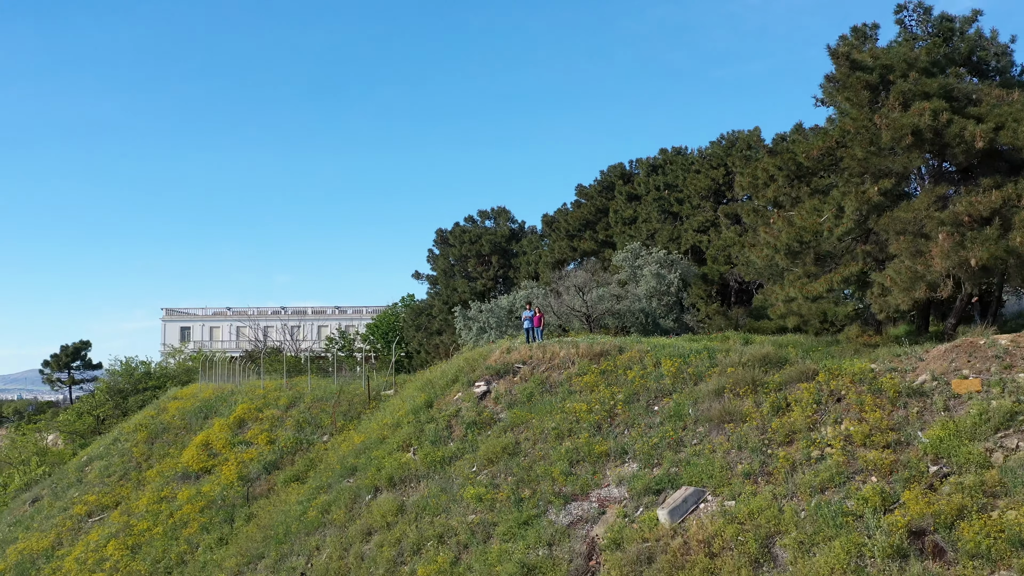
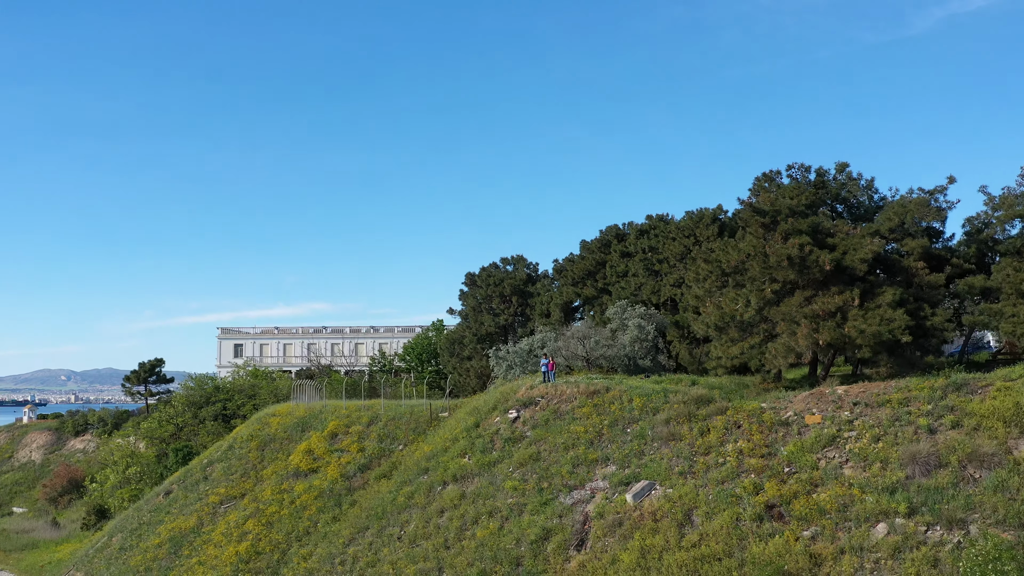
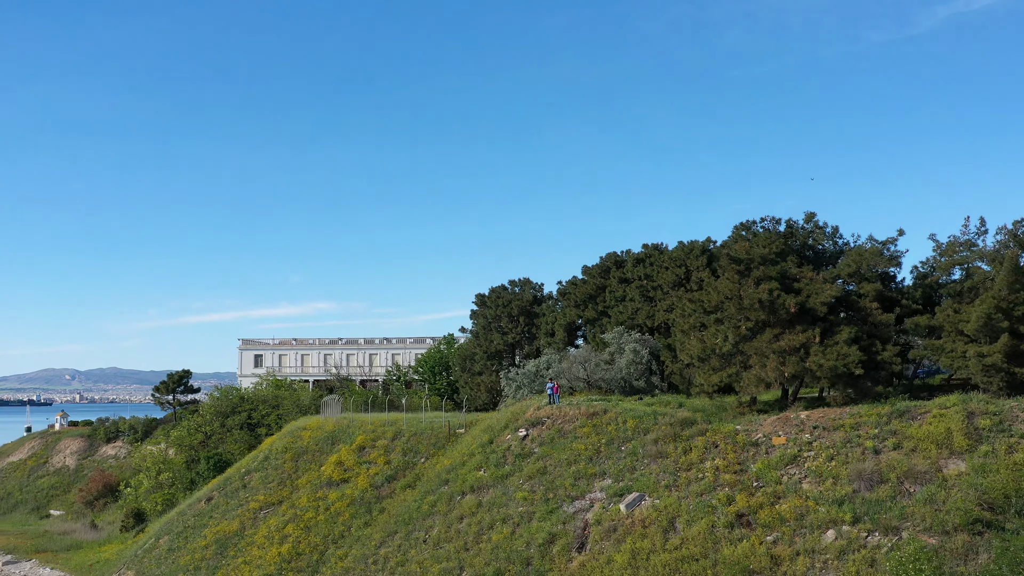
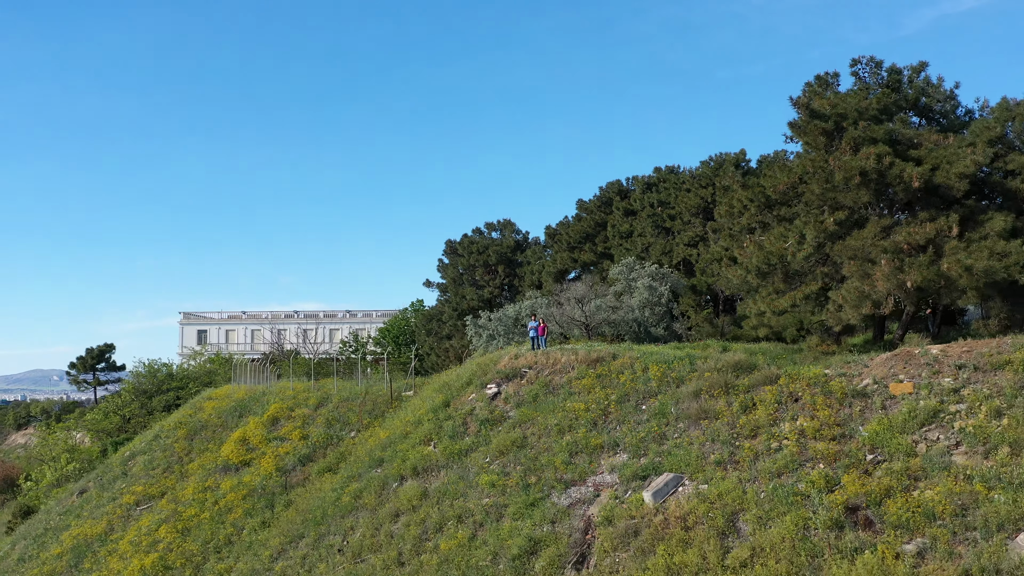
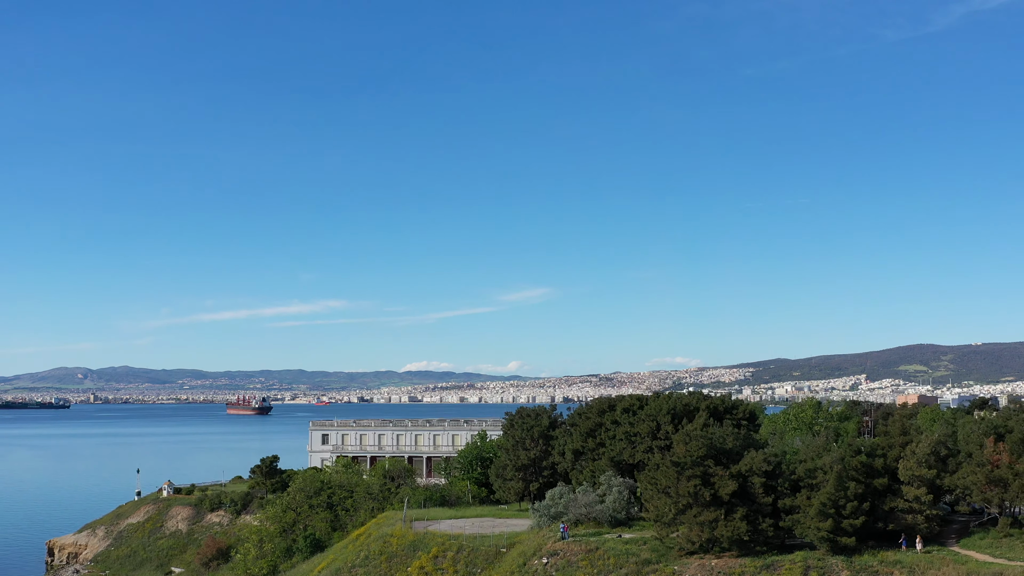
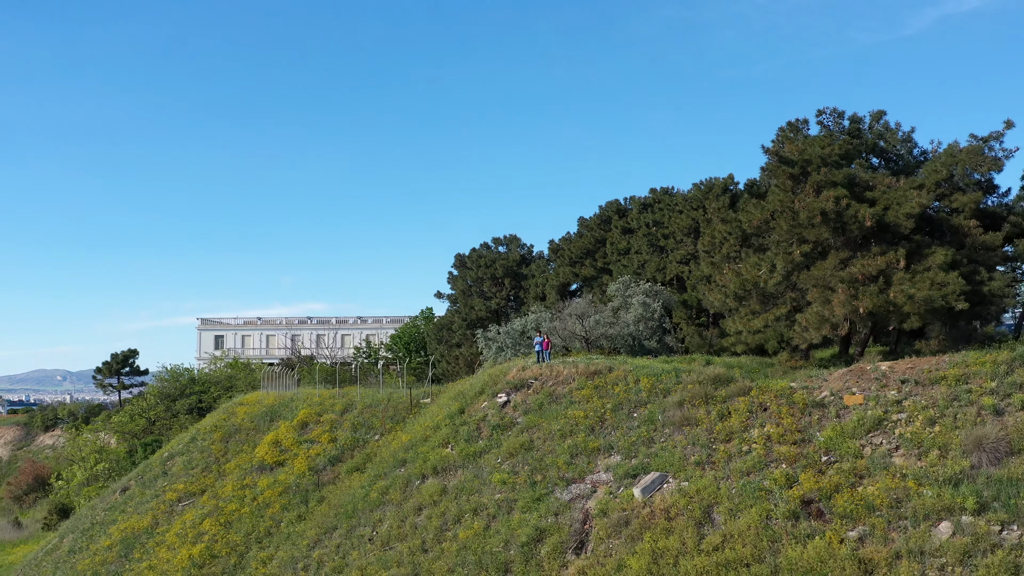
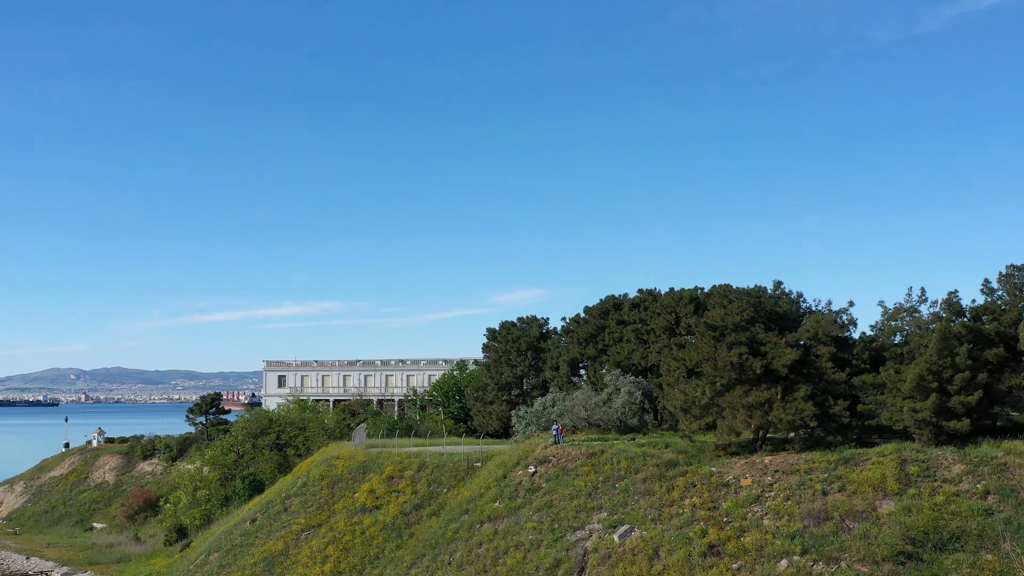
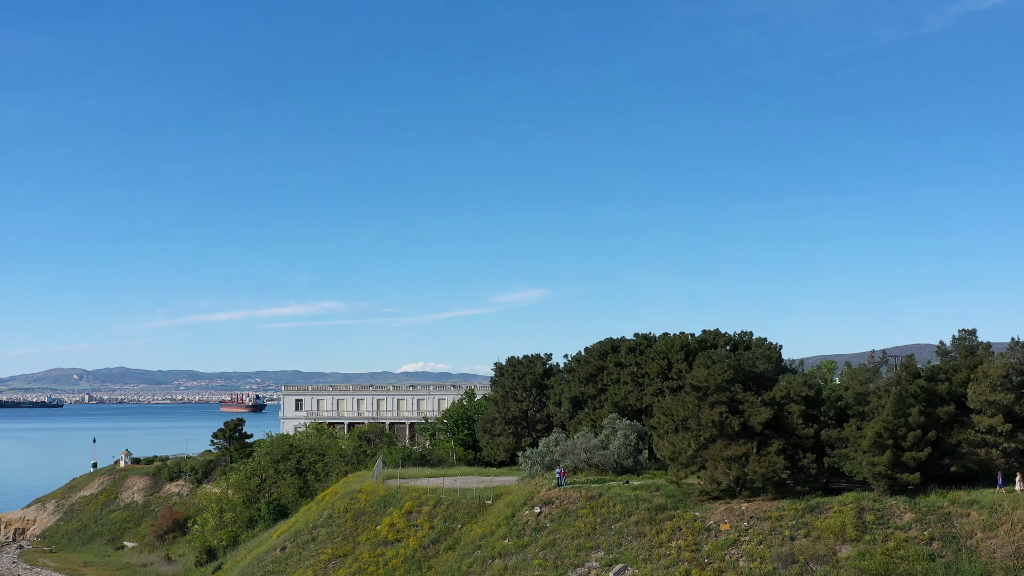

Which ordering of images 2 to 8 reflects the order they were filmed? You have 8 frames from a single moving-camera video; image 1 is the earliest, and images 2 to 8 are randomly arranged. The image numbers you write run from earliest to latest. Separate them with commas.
4, 6, 2, 3, 7, 8, 5
